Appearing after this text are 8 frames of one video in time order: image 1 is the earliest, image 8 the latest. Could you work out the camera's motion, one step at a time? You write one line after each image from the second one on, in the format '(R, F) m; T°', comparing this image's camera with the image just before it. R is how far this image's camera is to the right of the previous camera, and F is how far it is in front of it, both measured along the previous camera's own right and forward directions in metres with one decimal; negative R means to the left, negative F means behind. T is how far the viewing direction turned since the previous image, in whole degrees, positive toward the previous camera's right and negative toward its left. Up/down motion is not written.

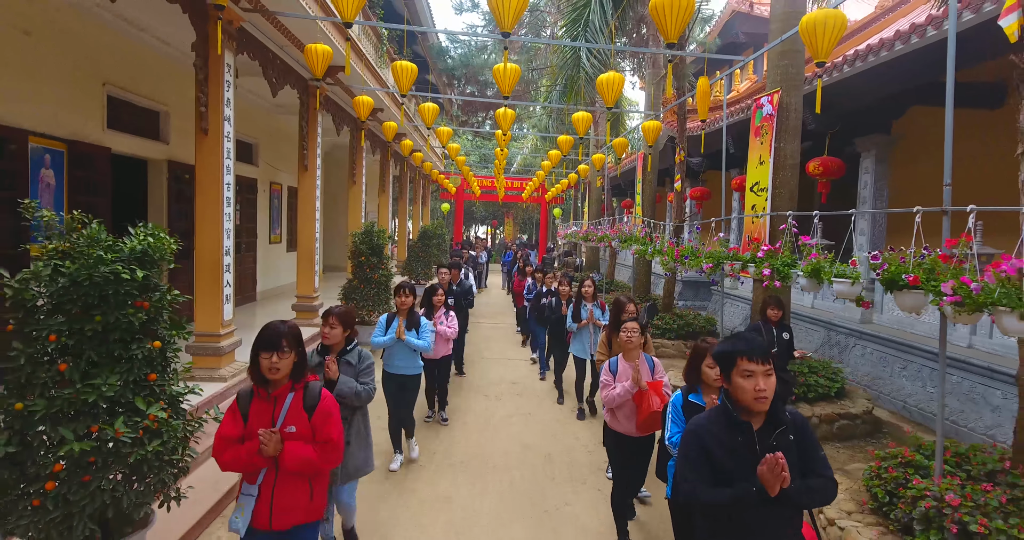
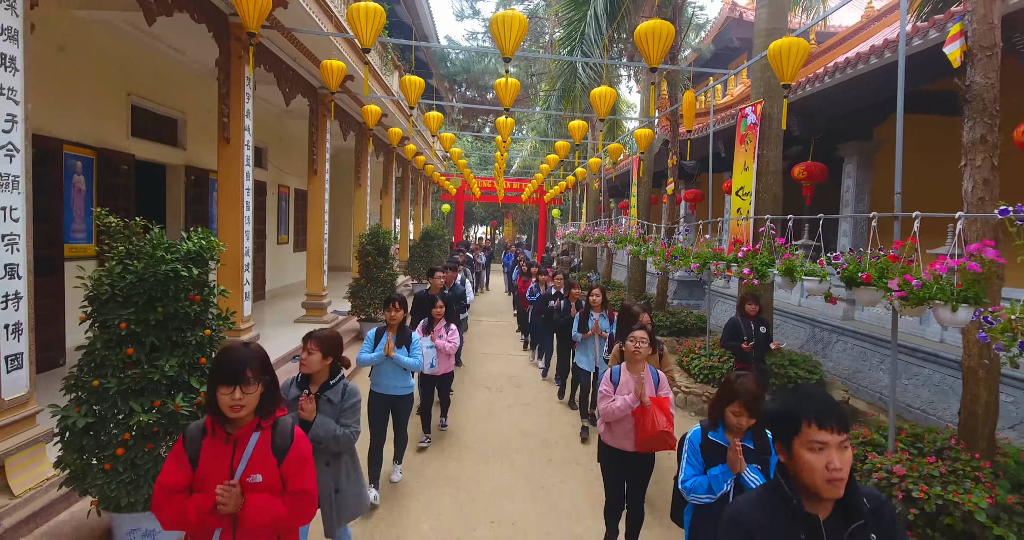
(0.0, -0.4) m; 0°
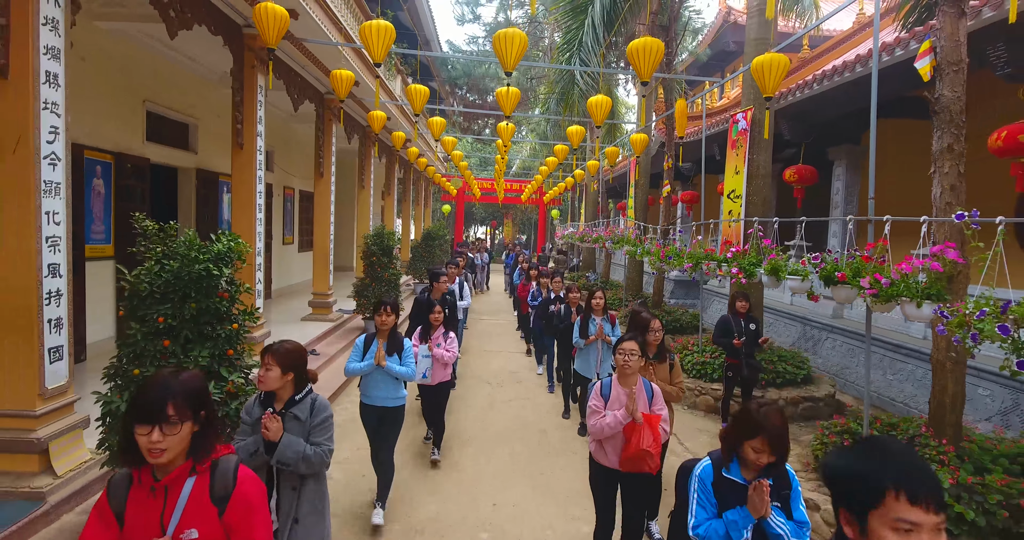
(0.0, -0.2) m; 0°
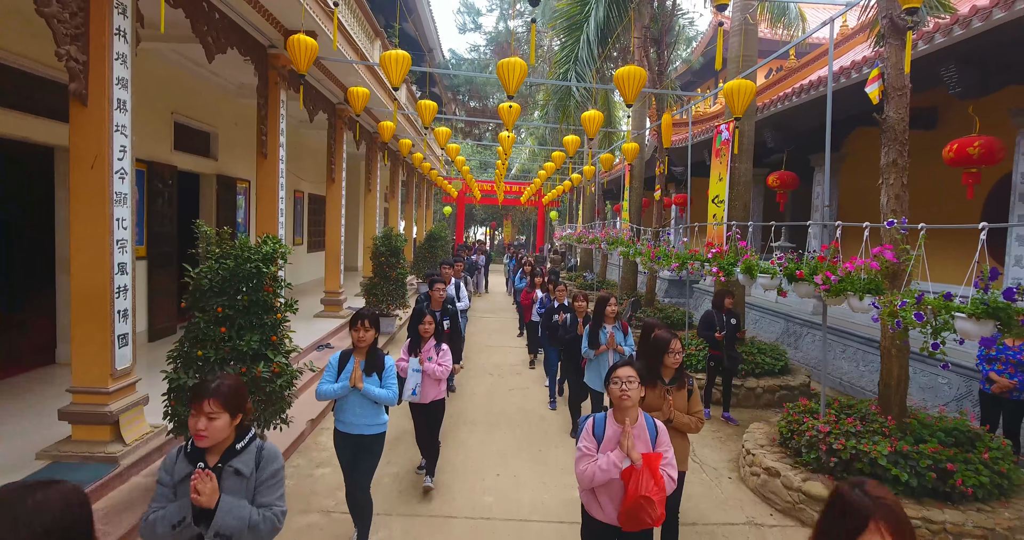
(0.0, -0.5) m; 0°
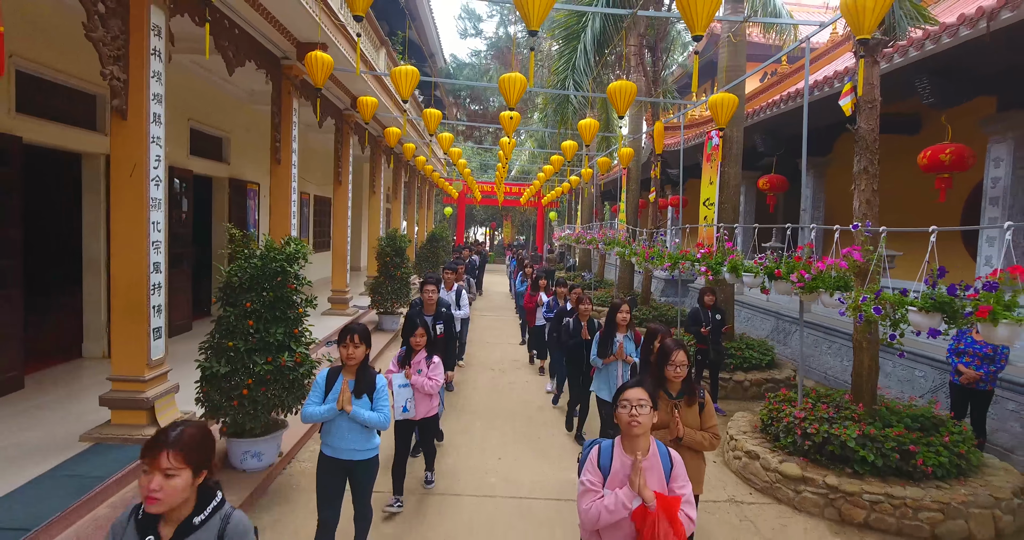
(0.0, -0.3) m; 0°
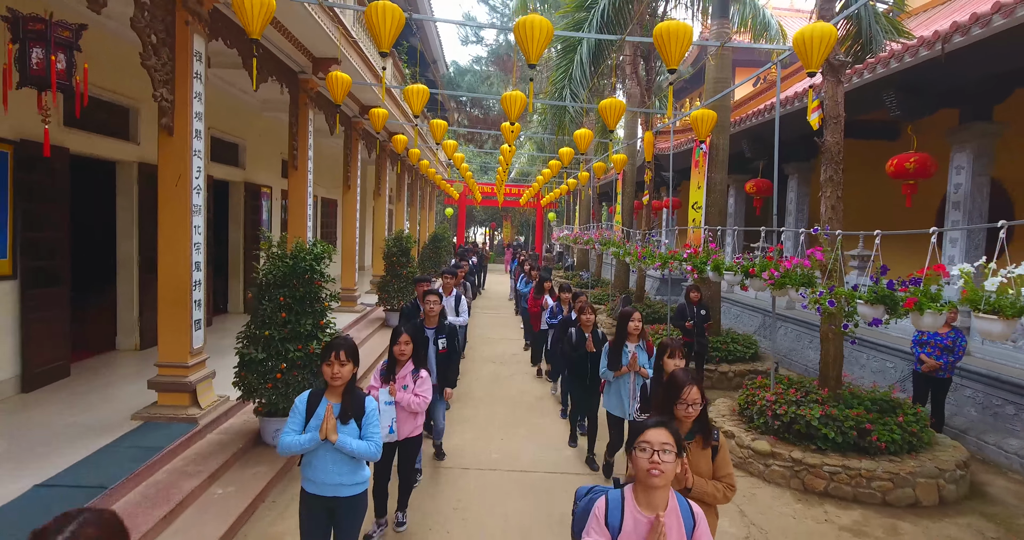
(0.0, -0.5) m; 0°
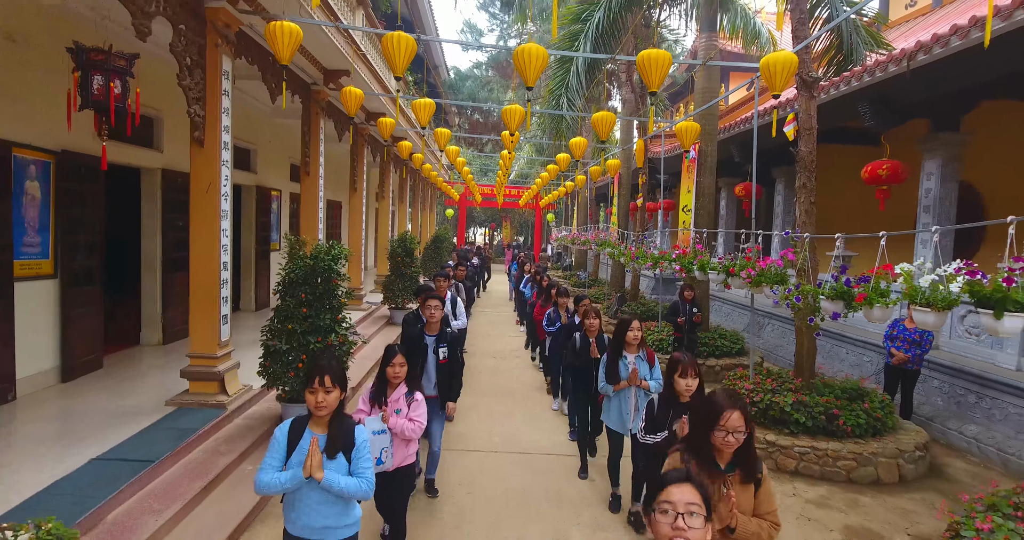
(0.0, -0.4) m; 0°
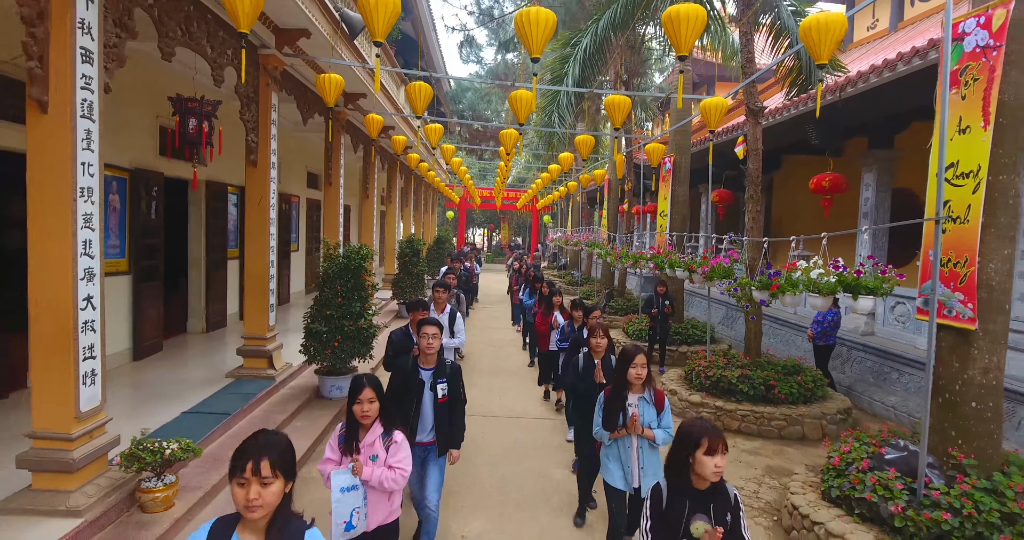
(0.0, -1.0) m; 0°
